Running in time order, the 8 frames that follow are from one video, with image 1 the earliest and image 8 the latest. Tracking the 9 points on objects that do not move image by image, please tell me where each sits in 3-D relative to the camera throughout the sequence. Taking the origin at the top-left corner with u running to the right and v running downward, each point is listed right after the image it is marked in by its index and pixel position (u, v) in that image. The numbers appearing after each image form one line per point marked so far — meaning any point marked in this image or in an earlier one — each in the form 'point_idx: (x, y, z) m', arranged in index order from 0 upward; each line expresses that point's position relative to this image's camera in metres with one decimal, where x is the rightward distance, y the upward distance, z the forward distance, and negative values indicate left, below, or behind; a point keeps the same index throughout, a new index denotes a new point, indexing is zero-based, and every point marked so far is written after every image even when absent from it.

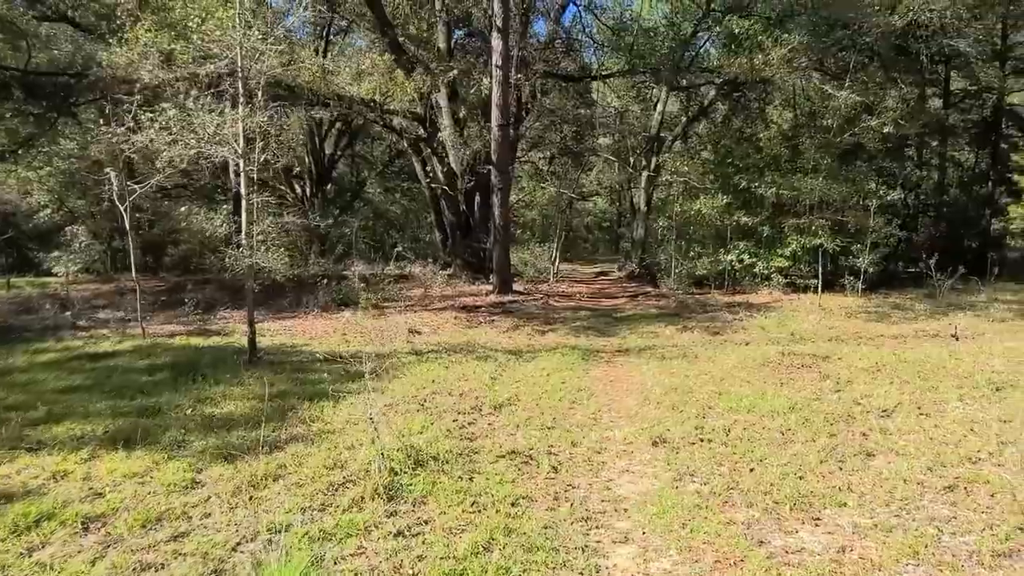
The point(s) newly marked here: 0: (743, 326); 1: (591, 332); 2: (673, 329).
0: (+2.6, -0.4, +8.3) m
1: (+0.9, -0.5, +8.2) m
2: (+1.8, -0.5, +8.3) m
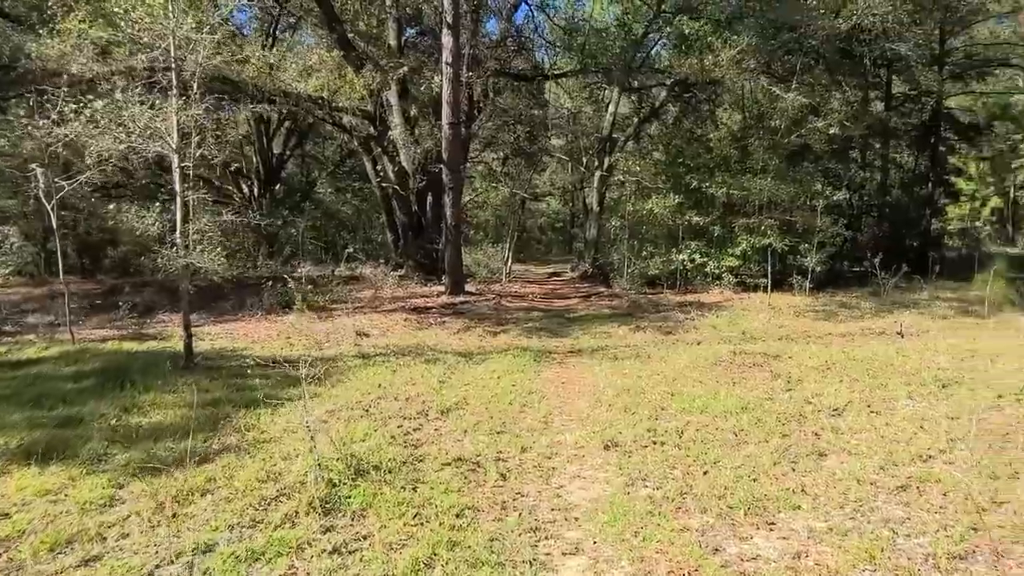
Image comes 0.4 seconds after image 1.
0: (+2.1, -0.4, +8.3) m
1: (+0.3, -0.5, +8.1) m
2: (+1.3, -0.5, +8.2) m
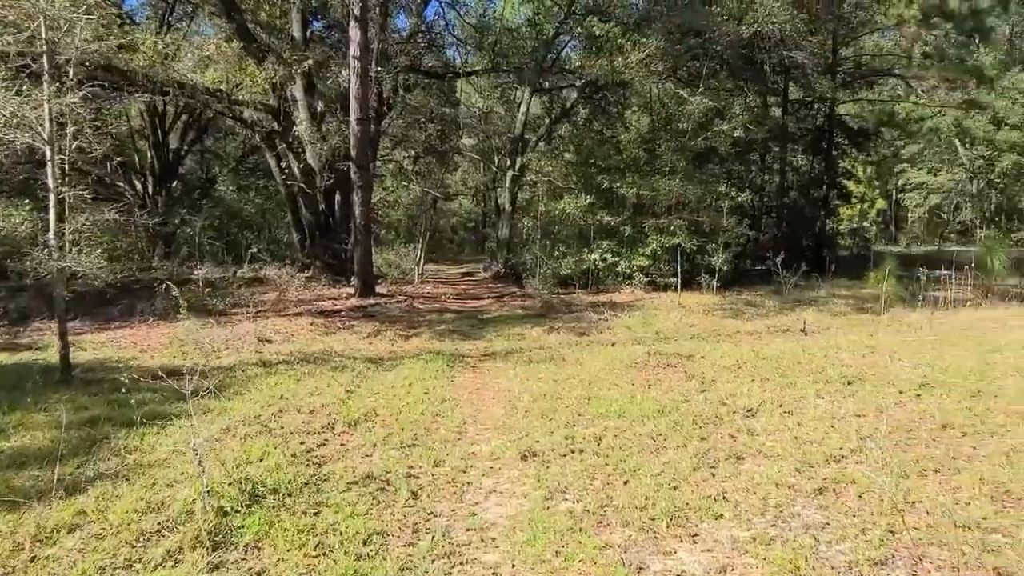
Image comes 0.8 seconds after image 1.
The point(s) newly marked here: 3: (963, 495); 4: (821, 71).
0: (+1.1, -0.4, +8.2) m
1: (-0.6, -0.5, +7.9) m
2: (+0.3, -0.5, +8.1) m
3: (+1.9, -0.9, +3.1) m
4: (+6.4, +4.5, +15.1) m
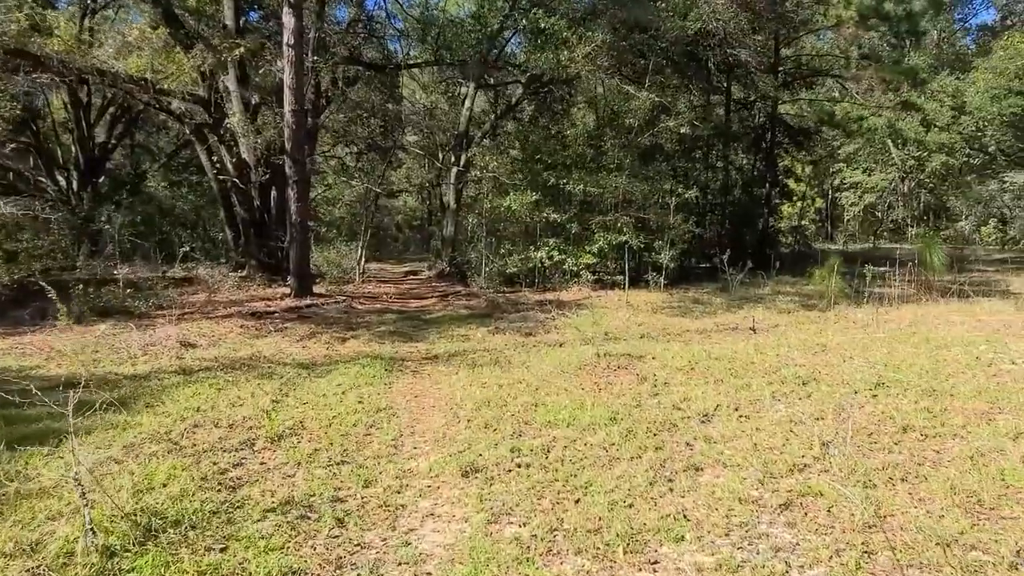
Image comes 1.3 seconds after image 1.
0: (+0.5, -0.4, +8.0) m
1: (-1.2, -0.5, +7.5) m
2: (-0.3, -0.5, +7.8) m
3: (+1.7, -0.9, +2.9) m
4: (+5.3, +4.6, +15.2) m
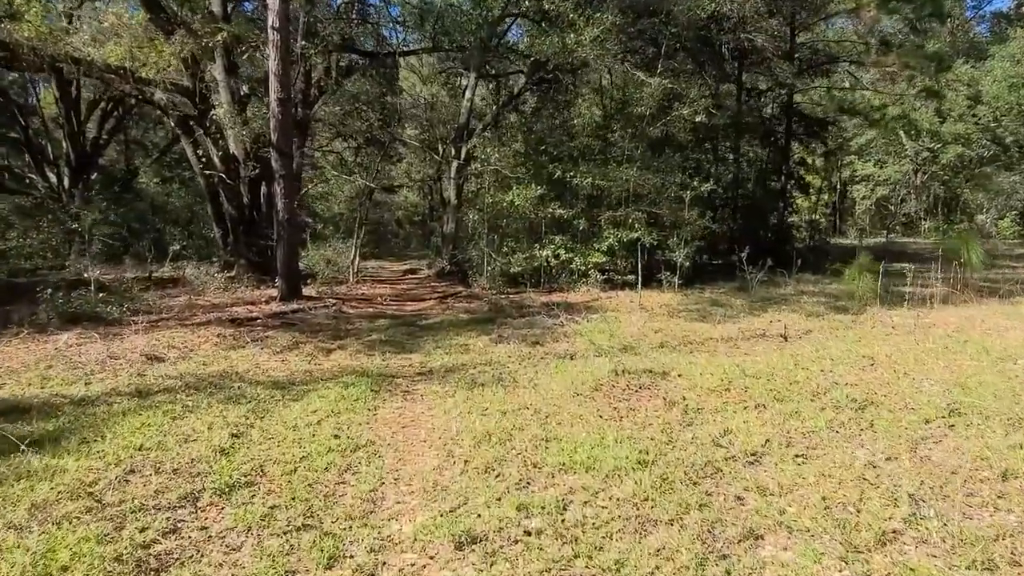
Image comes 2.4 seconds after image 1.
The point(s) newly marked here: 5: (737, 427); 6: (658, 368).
0: (+0.5, -0.5, +7.2) m
1: (-1.2, -0.6, +6.7) m
2: (-0.3, -0.5, +7.1) m
3: (+1.7, -0.9, +2.1) m
4: (+5.3, +4.6, +14.4) m
5: (+1.2, -0.7, +3.8) m
6: (+1.1, -0.6, +5.3) m
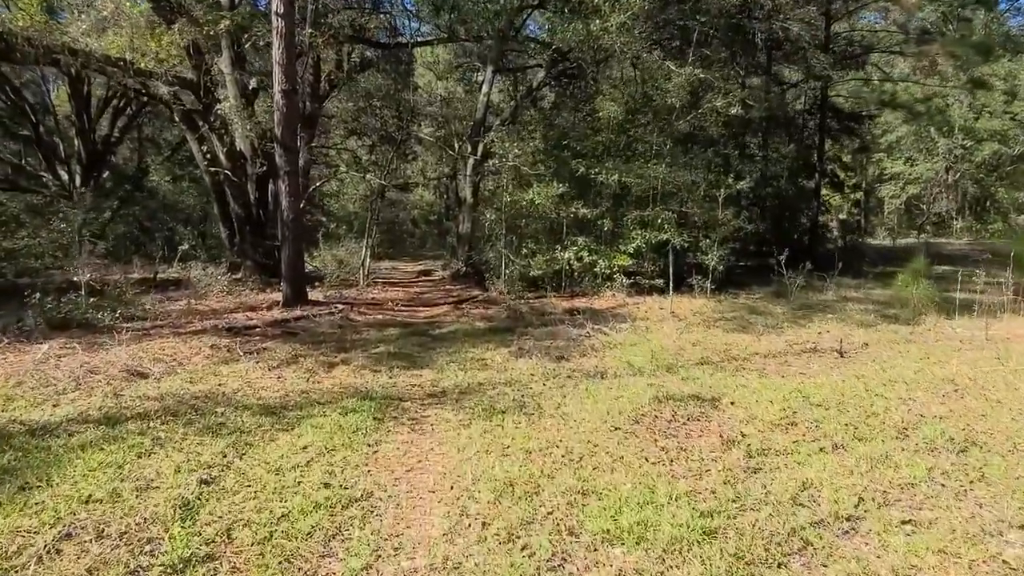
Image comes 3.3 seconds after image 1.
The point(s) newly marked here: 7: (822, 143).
0: (+0.7, -0.5, +6.5) m
1: (-1.0, -0.6, +6.1) m
2: (-0.1, -0.6, +6.4) m
3: (+1.8, -1.0, +1.4) m
4: (+5.7, +4.5, +13.6) m
5: (+1.3, -0.8, +3.1) m
6: (+1.2, -0.7, +4.6) m
7: (+6.3, +3.0, +14.9) m
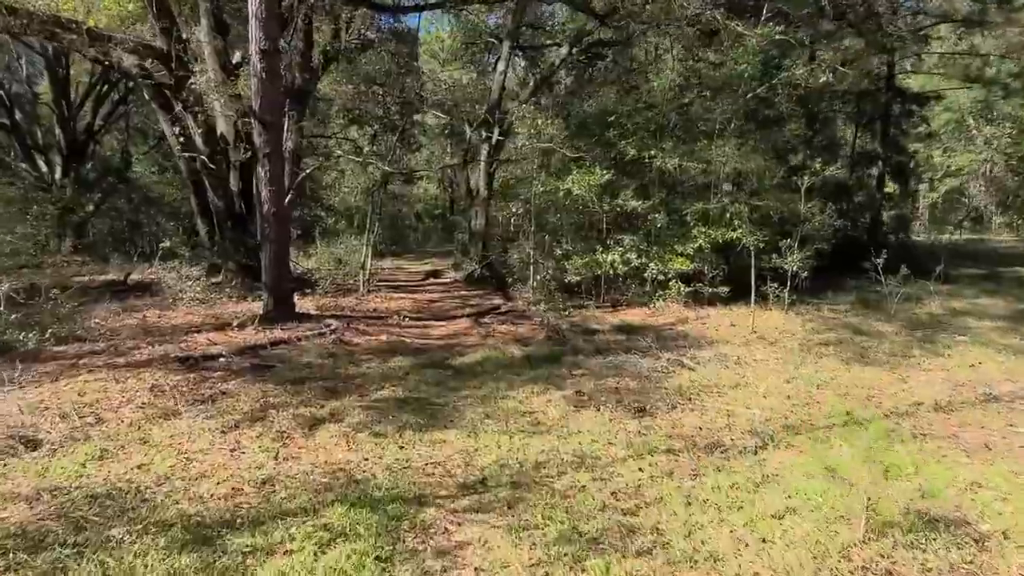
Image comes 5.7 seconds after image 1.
0: (+1.1, -0.7, +4.7) m
1: (-0.6, -0.8, +4.2) m
2: (+0.3, -0.7, +4.5) m
3: (+2.1, -1.2, -0.4) m
4: (+6.1, +4.4, +11.7) m
5: (+1.7, -1.0, +1.3) m
6: (+1.6, -0.8, +2.7) m
7: (+6.7, +2.9, +13.0) m
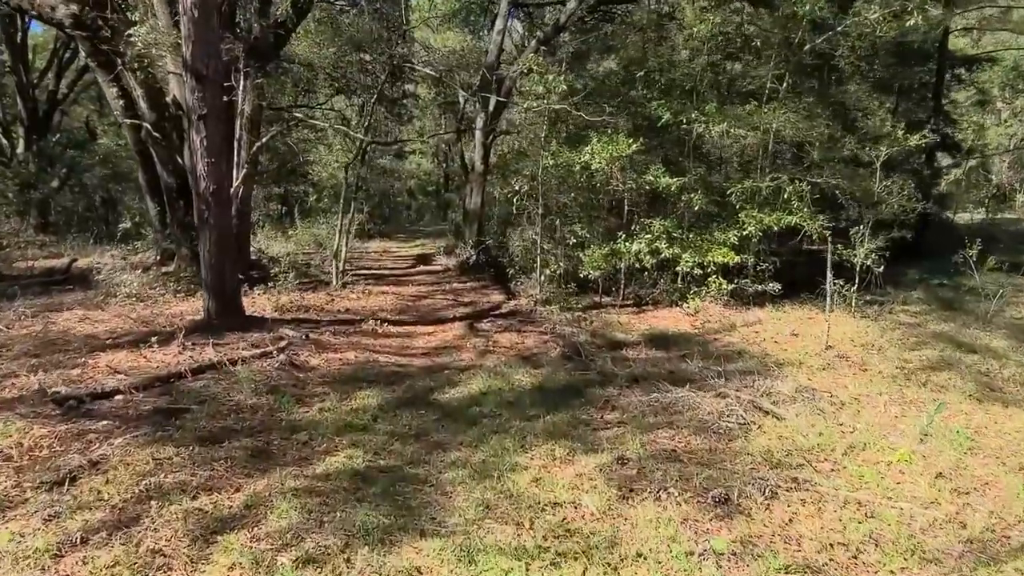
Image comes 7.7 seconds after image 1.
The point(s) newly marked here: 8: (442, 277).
0: (+1.1, -0.8, +3.1) m
1: (-0.6, -0.9, +2.7) m
2: (+0.4, -0.8, +3.0) m
3: (+2.2, -1.4, -1.9) m
4: (+6.1, +4.6, +10.0) m
5: (+1.7, -1.2, -0.3) m
6: (+1.6, -1.0, +1.2) m
7: (+6.7, +3.1, +11.4) m
8: (-0.9, +0.2, +10.0) m
